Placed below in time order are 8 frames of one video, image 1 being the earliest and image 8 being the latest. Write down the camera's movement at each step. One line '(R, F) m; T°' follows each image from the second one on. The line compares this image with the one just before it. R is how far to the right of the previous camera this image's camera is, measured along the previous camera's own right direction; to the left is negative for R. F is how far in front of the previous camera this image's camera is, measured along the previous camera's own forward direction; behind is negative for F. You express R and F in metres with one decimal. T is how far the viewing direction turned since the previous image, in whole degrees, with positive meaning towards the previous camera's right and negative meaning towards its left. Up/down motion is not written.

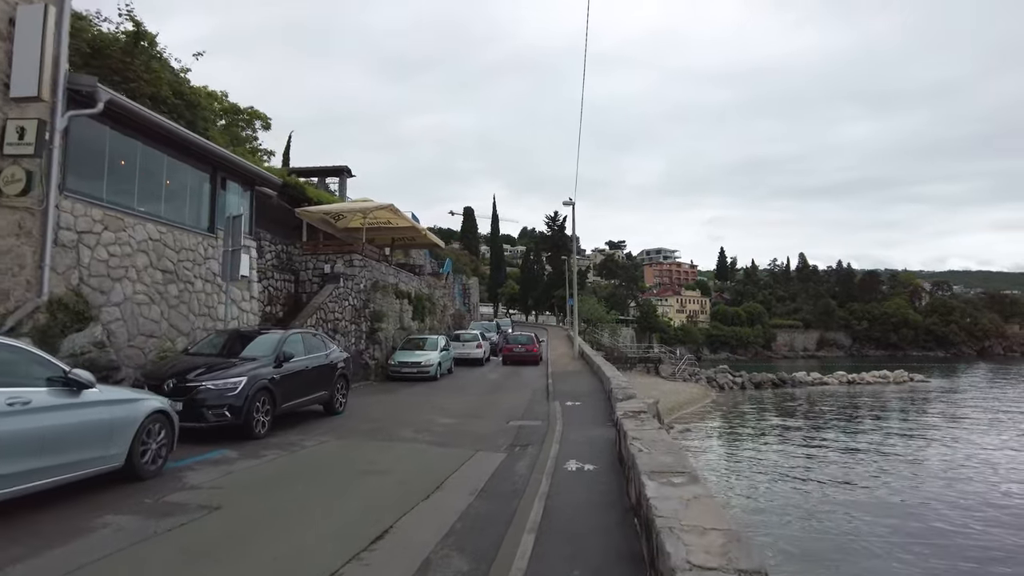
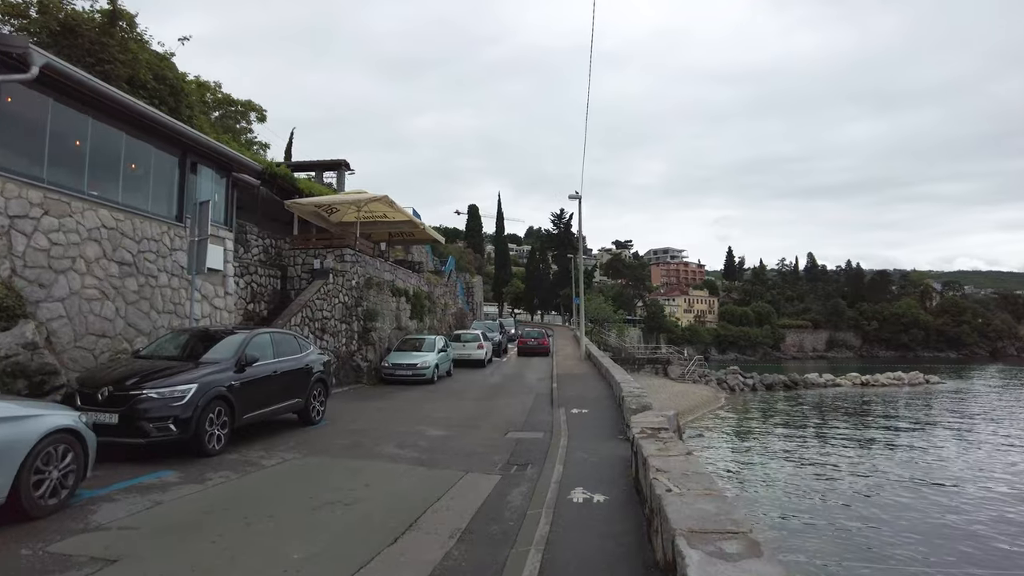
(+0.1, +1.2) m; -1°
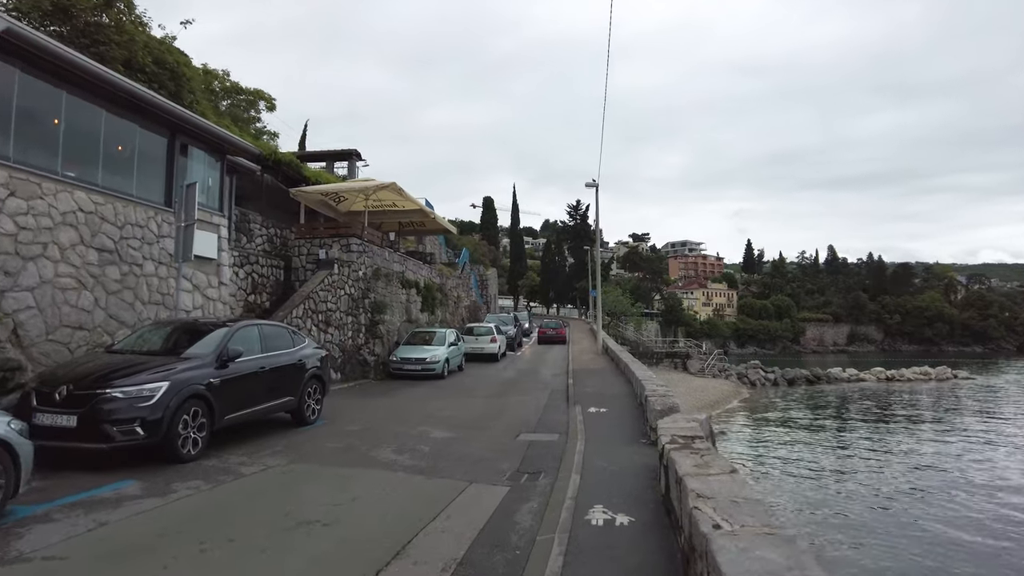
(+0.1, +0.9) m; -1°
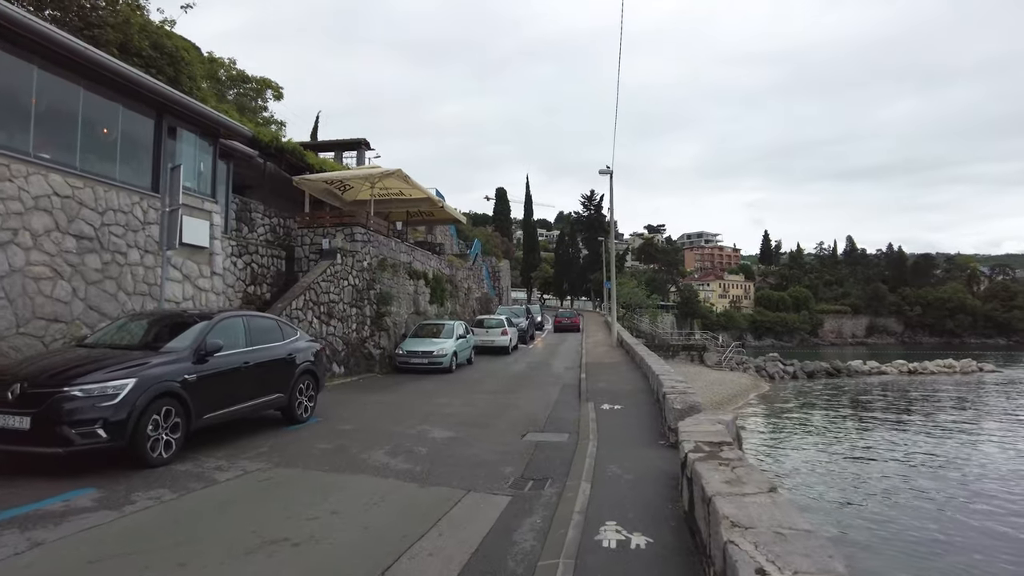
(+0.1, +0.7) m; -1°
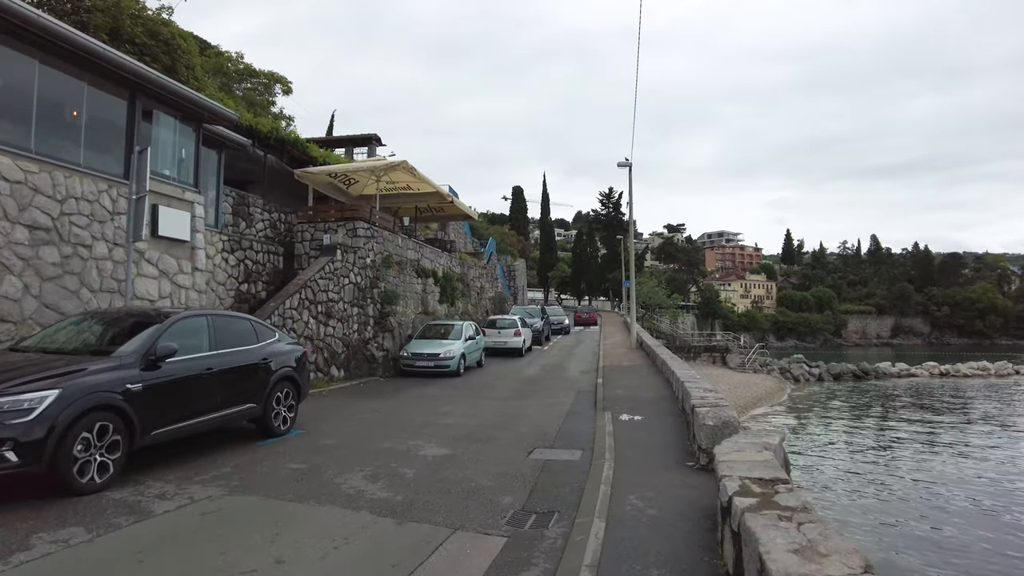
(+0.2, +1.0) m; -2°
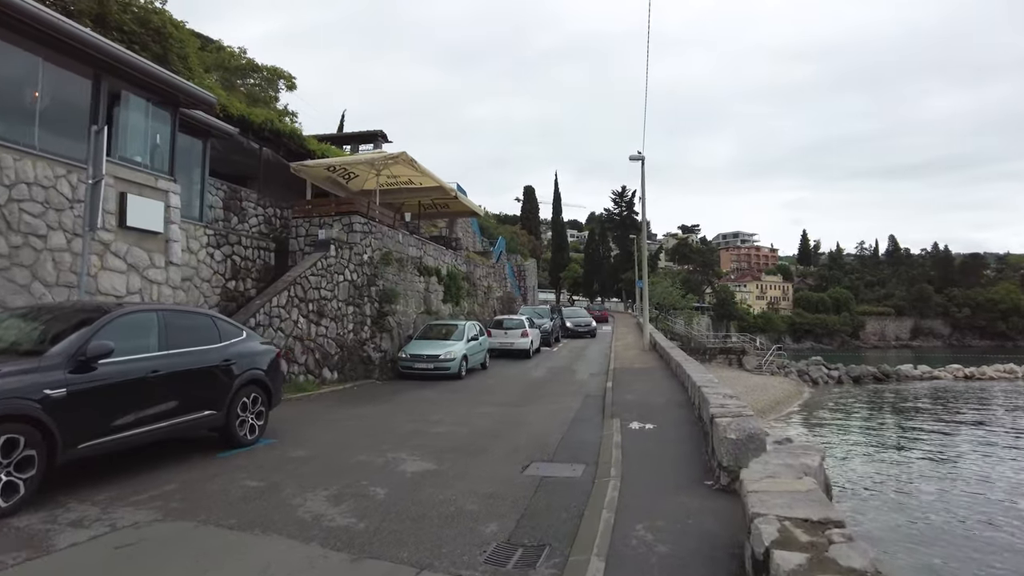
(+0.2, +0.9) m; -1°
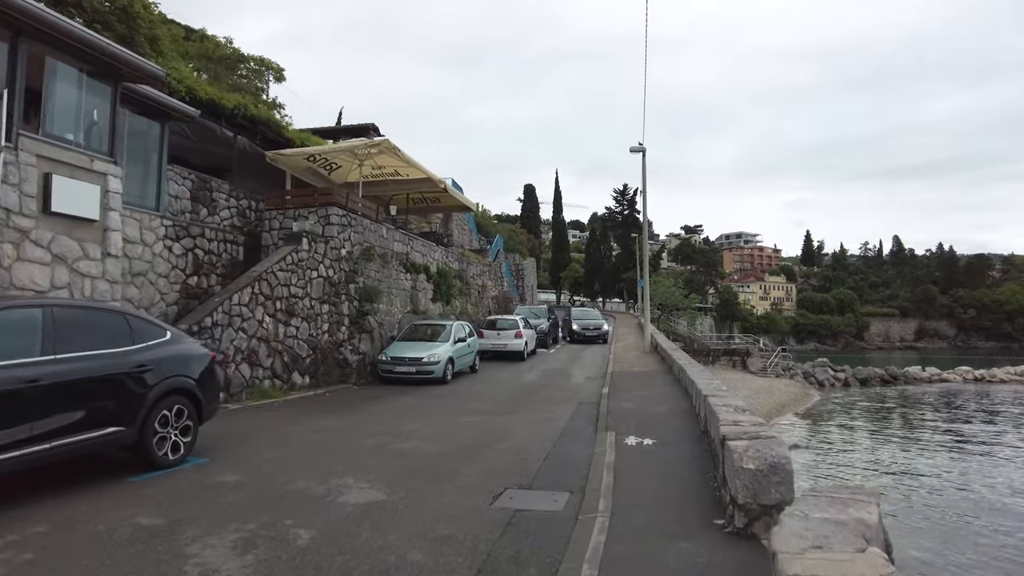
(+0.3, +1.1) m; 0°
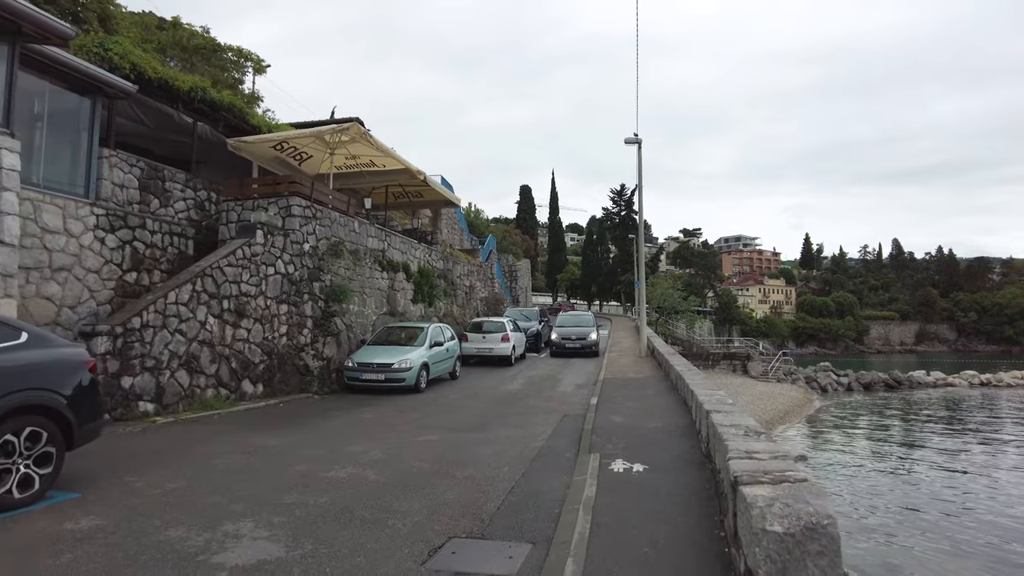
(+0.3, +1.3) m; 0°
